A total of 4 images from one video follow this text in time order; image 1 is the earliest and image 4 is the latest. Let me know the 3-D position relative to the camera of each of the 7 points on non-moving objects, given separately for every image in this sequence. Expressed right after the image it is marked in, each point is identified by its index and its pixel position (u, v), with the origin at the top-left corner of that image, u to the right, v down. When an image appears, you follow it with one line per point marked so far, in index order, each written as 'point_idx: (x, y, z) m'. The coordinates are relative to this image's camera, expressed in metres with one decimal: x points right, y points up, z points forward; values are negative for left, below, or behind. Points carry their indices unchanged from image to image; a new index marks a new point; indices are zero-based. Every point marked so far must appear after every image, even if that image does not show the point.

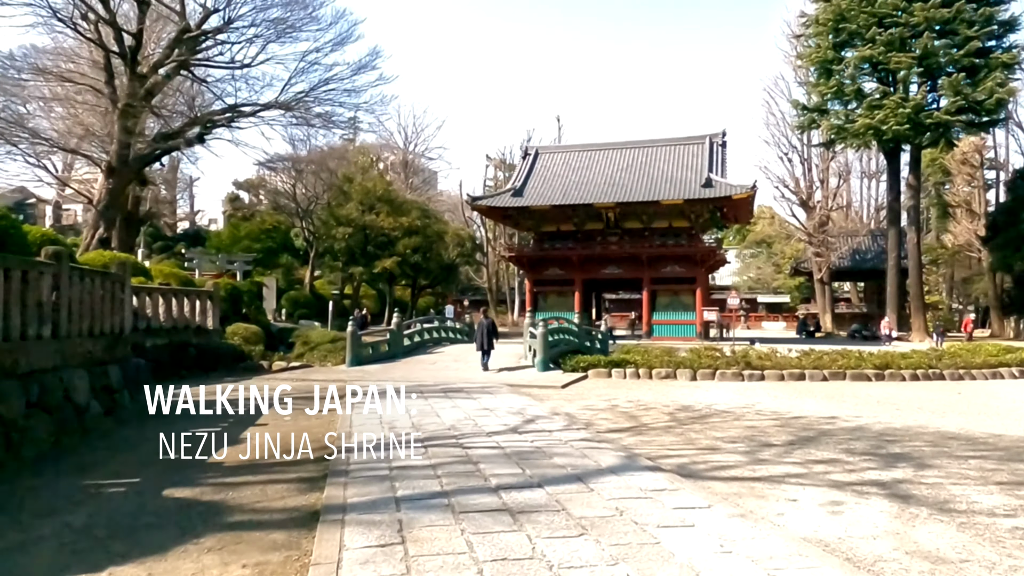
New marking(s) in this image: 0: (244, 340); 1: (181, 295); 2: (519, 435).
0: (-5.3, -1.0, +15.6) m
1: (-5.5, -0.1, +13.0) m
2: (+0.1, -1.2, +6.6) m
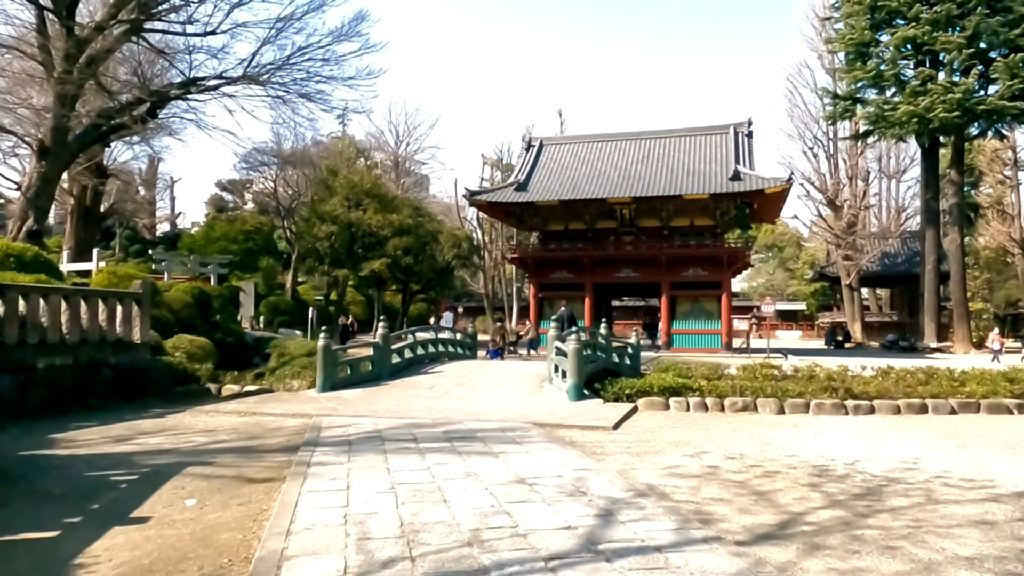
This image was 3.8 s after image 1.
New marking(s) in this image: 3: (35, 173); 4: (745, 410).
0: (-5.1, -1.1, +12.3) m
1: (-5.2, -0.1, +9.8) m
2: (+0.4, -1.2, +3.4) m
3: (-10.2, +2.4, +16.8) m
4: (+2.8, -1.5, +9.5) m
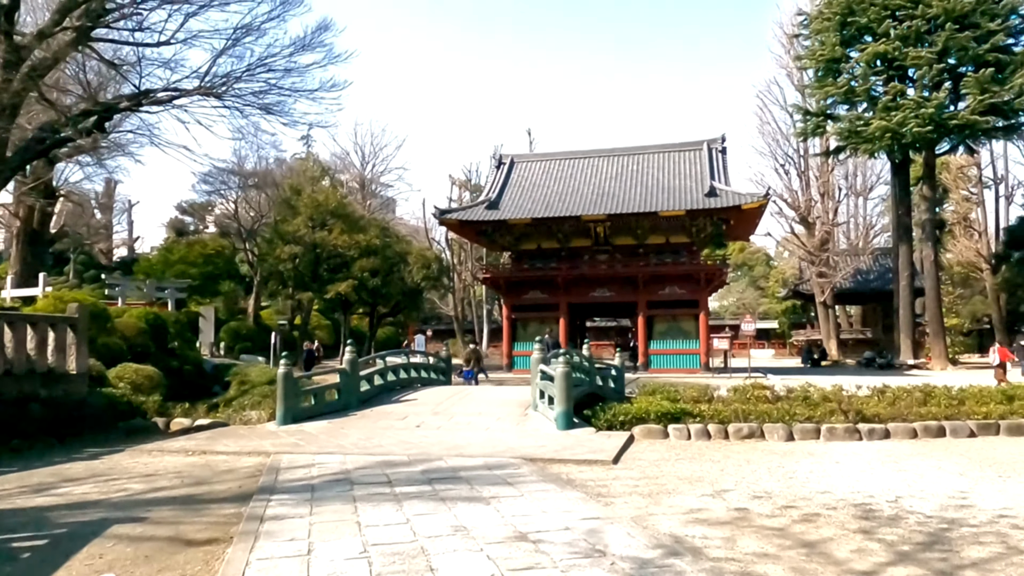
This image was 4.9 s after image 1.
0: (-5.4, -1.4, +11.2) m
1: (-5.4, -0.4, +8.7) m
2: (+0.5, -1.2, +2.5) m
3: (-10.7, +1.9, +15.6) m
4: (+2.6, -1.6, +8.6) m
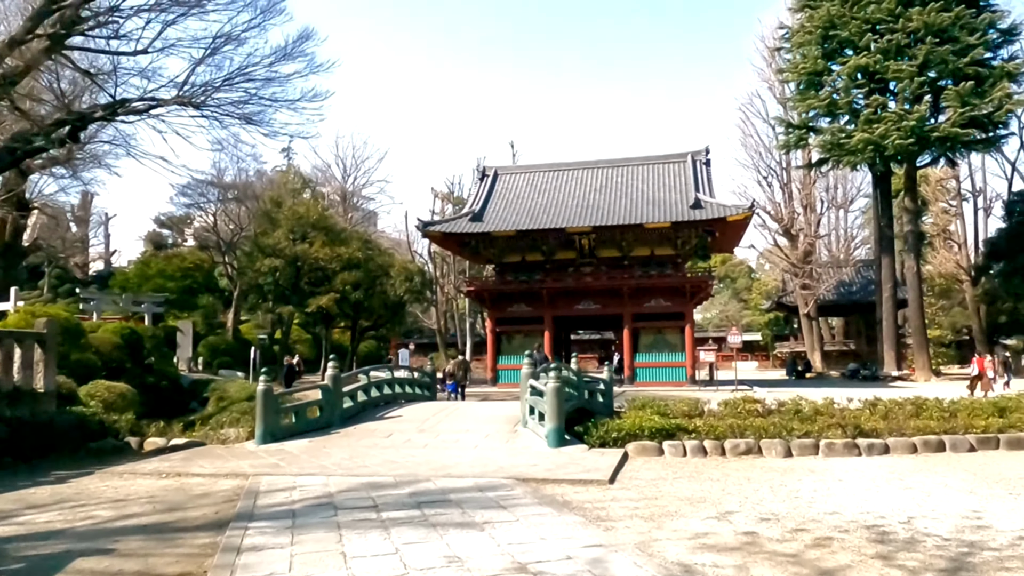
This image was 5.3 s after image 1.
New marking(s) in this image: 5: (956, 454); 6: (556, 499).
0: (-5.5, -1.6, +10.7) m
1: (-5.5, -0.5, +8.2) m
2: (+0.5, -1.3, +2.2) m
3: (-11.0, +1.6, +15.1) m
4: (+2.5, -1.7, +8.4) m
5: (+4.8, -1.8, +8.6) m
6: (+0.3, -1.6, +5.9) m
